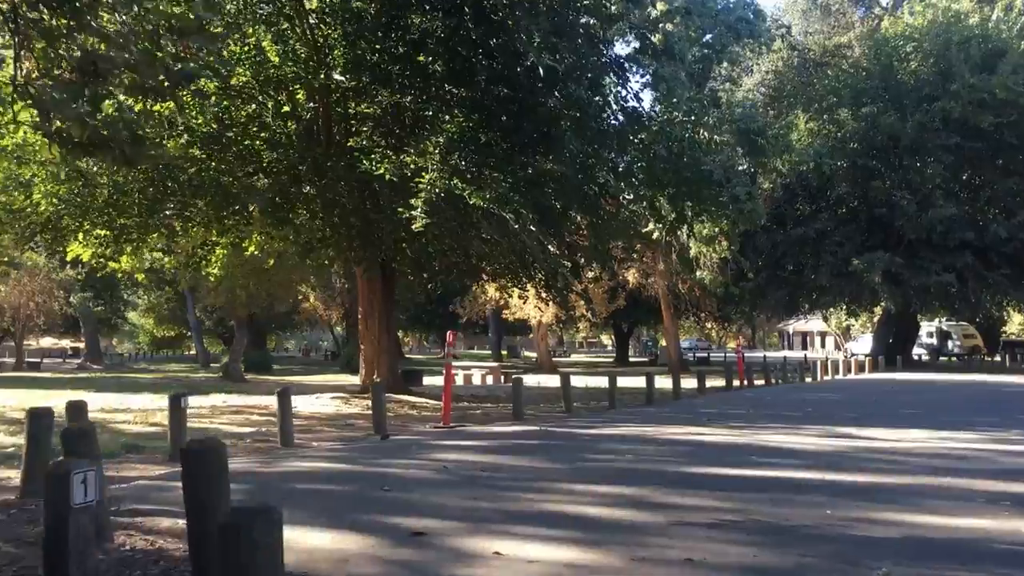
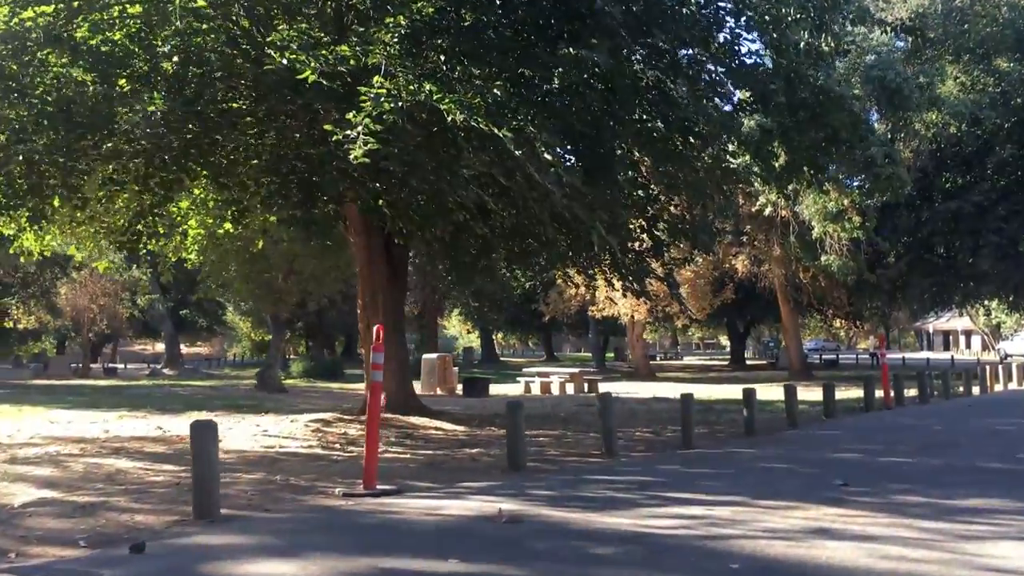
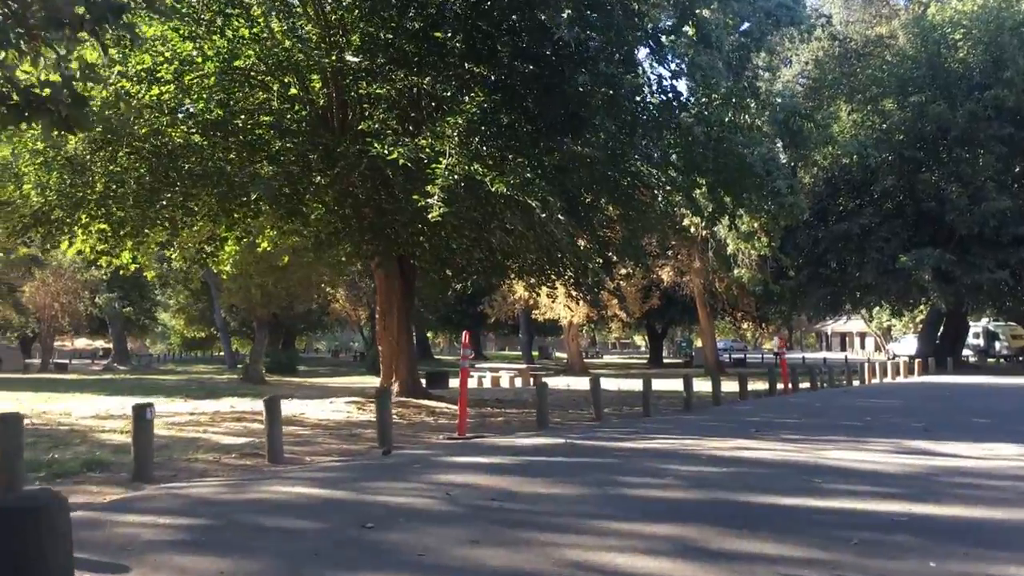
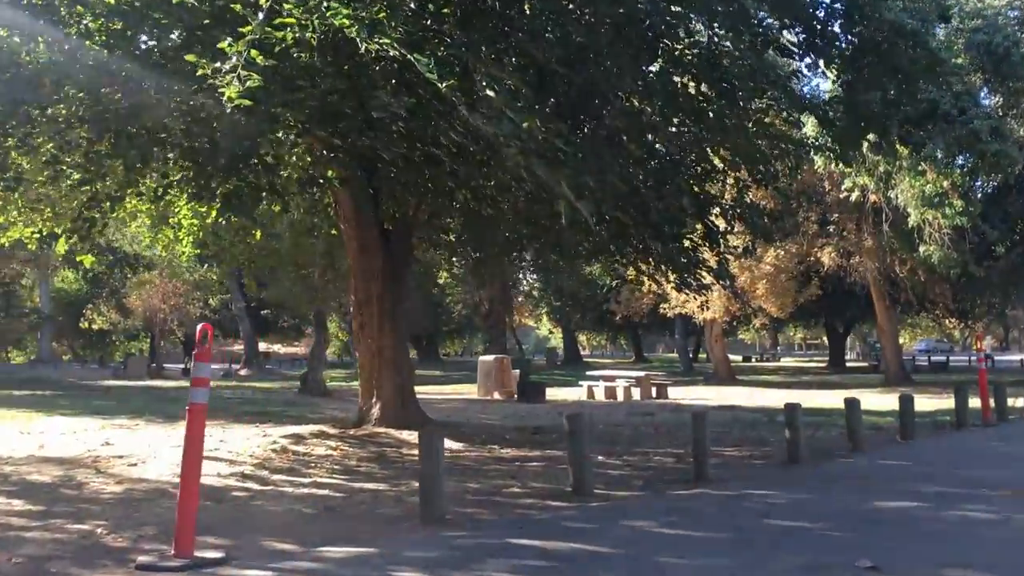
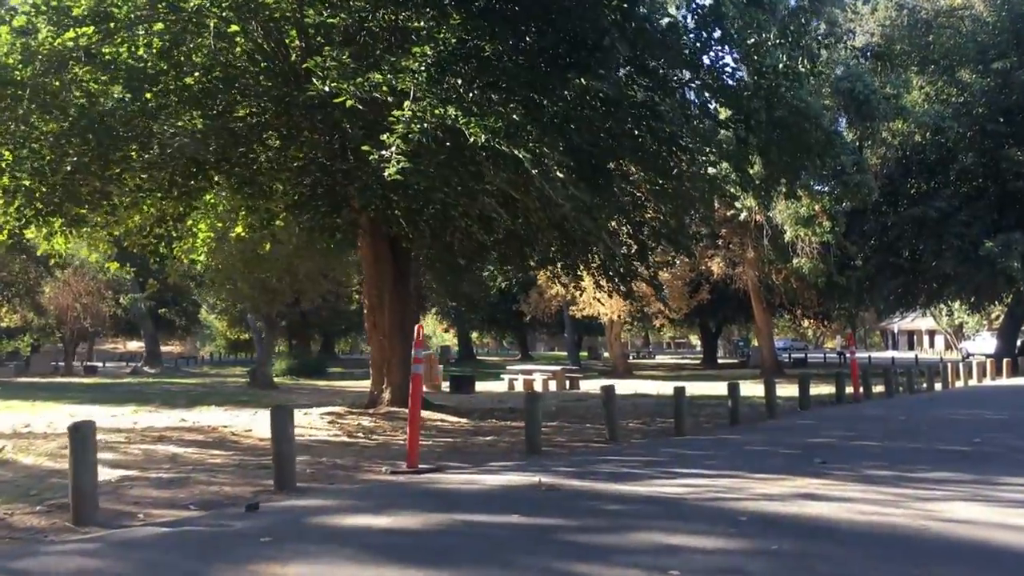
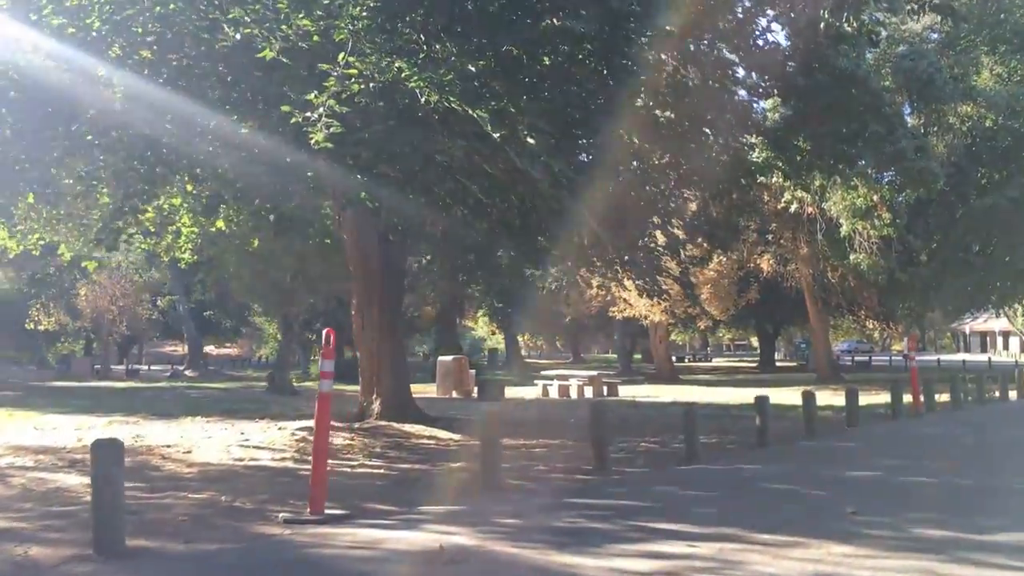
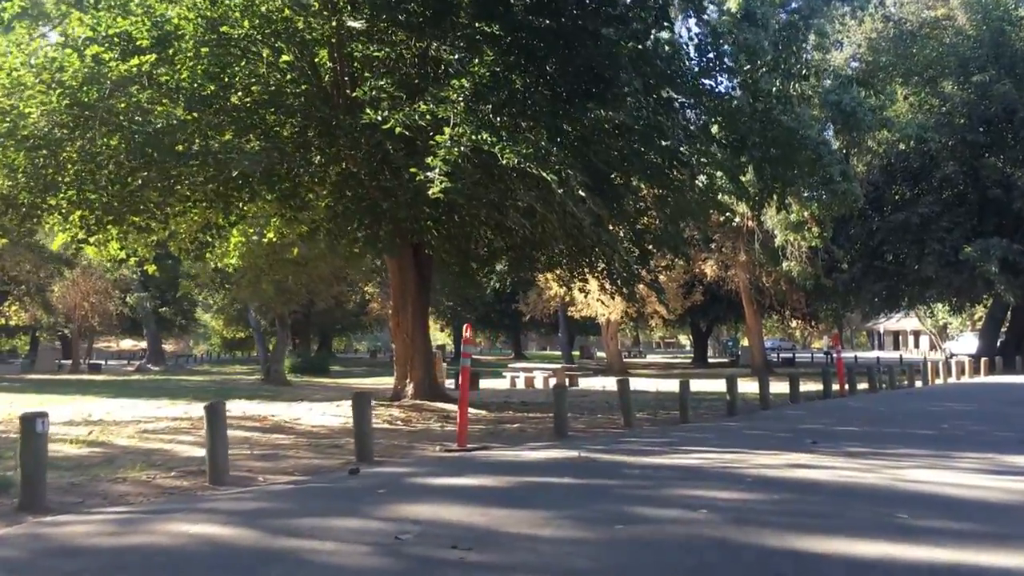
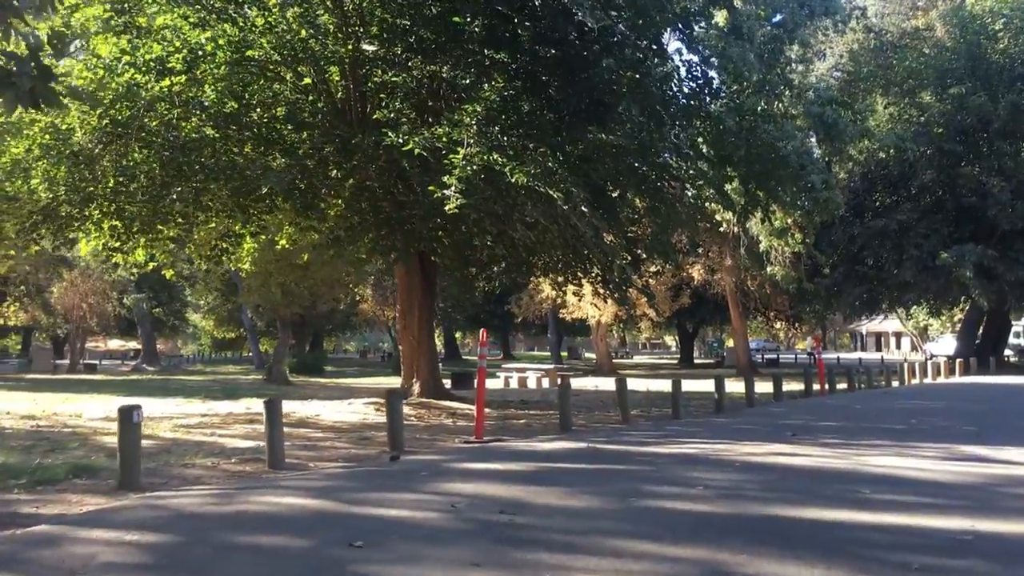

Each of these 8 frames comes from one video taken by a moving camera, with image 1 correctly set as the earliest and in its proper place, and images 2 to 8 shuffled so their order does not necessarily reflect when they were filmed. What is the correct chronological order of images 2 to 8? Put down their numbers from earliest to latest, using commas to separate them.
3, 8, 7, 5, 2, 6, 4
